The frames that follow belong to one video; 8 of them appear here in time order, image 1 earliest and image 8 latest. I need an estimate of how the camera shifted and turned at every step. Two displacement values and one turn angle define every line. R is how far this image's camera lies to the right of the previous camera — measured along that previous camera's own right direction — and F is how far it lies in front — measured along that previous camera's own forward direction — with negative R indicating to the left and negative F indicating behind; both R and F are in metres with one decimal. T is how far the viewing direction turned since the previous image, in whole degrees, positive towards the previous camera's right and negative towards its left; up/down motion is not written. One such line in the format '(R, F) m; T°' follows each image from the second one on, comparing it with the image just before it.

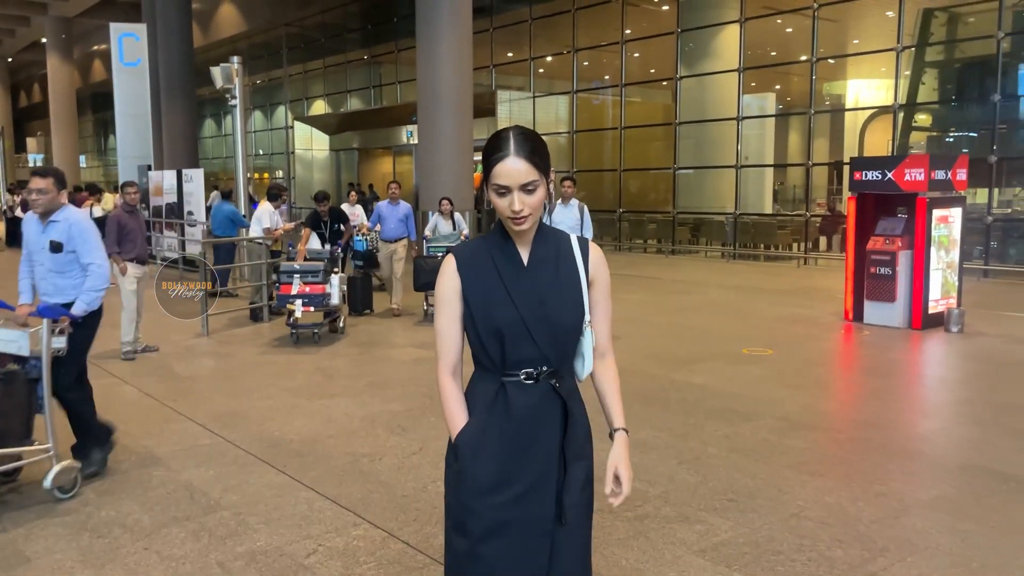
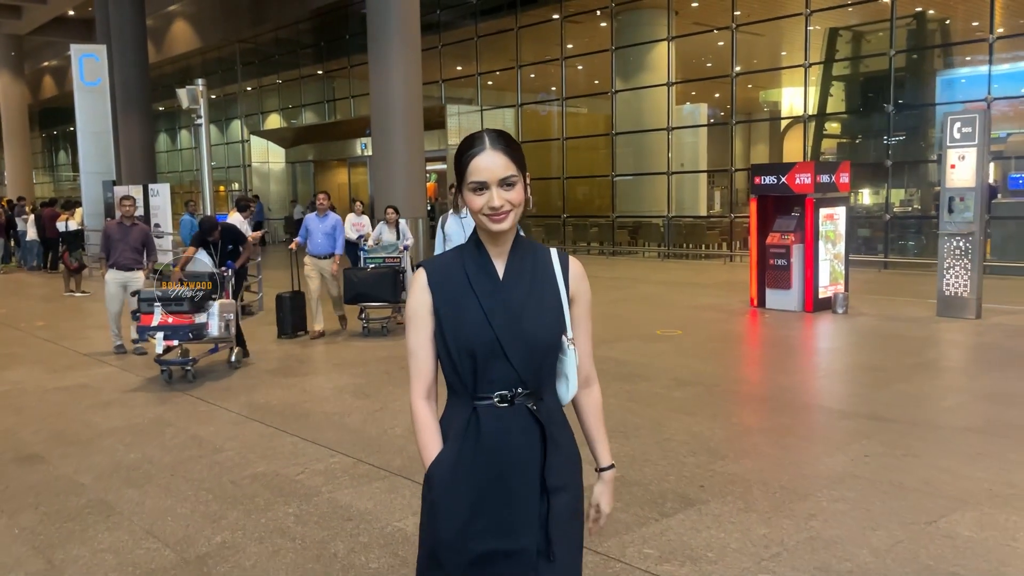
(+0.1, -1.3) m; +3°
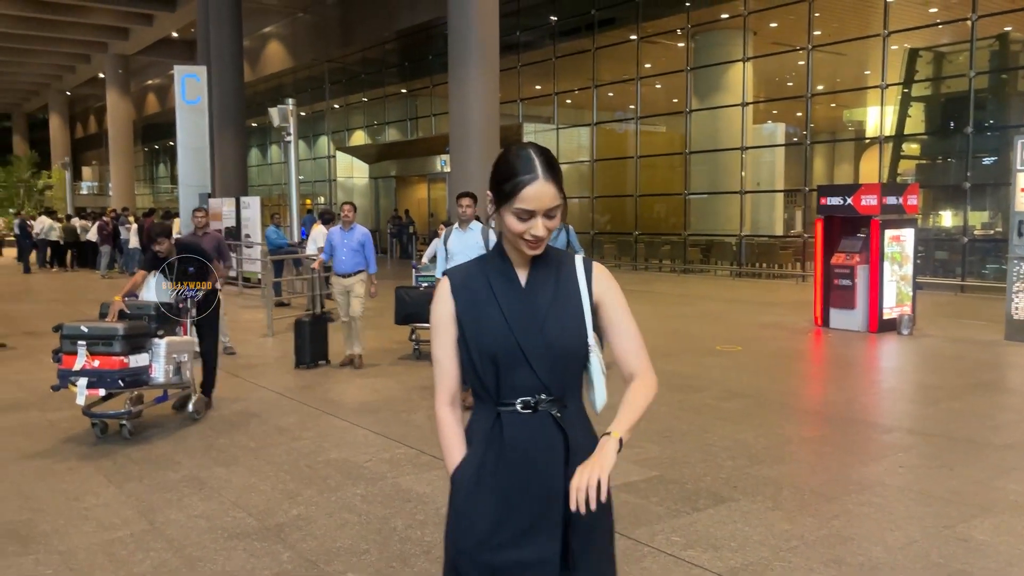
(+0.2, -0.4) m; -5°
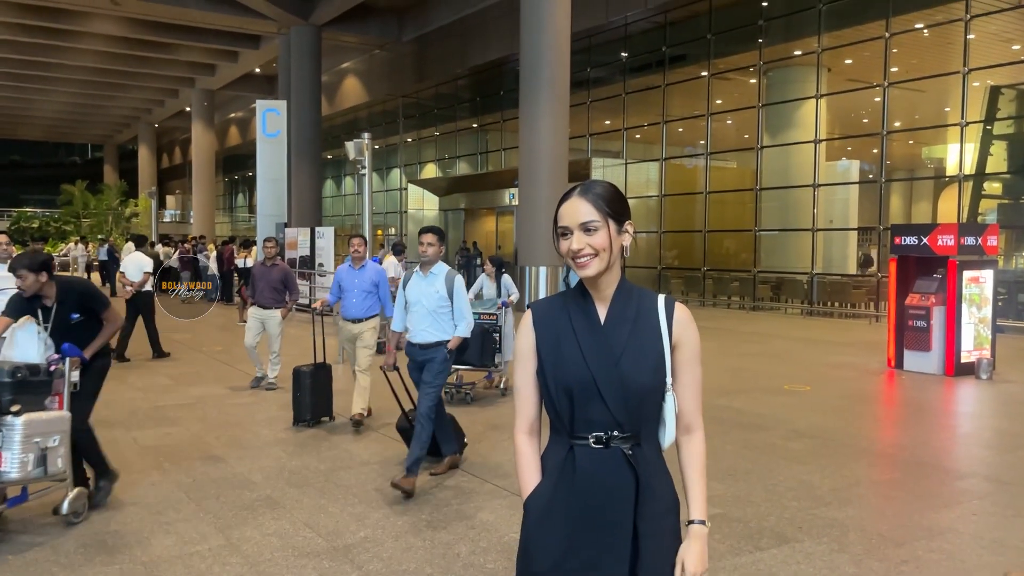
(0.0, -0.1) m; -4°
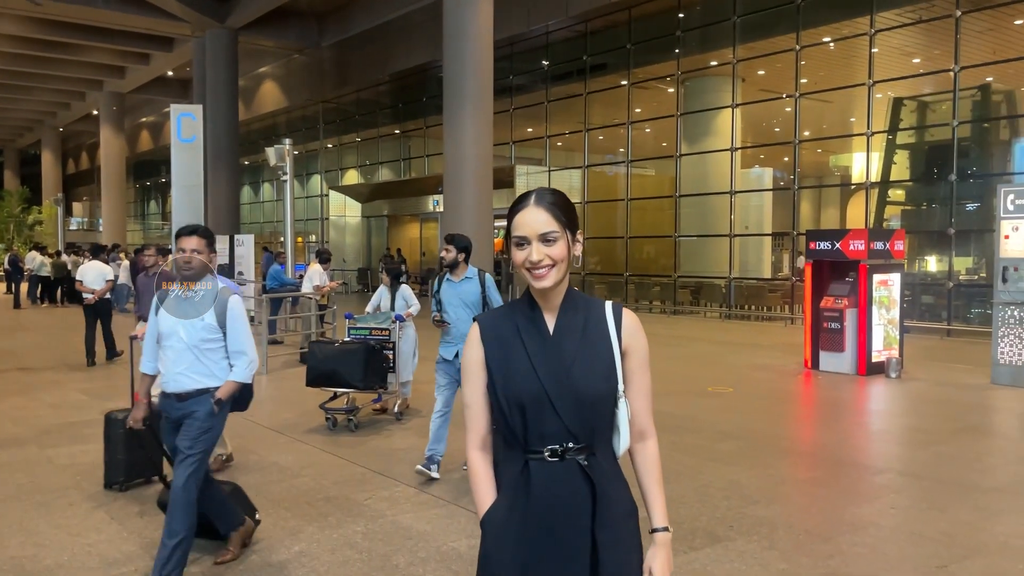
(-0.1, 0.0) m; +5°
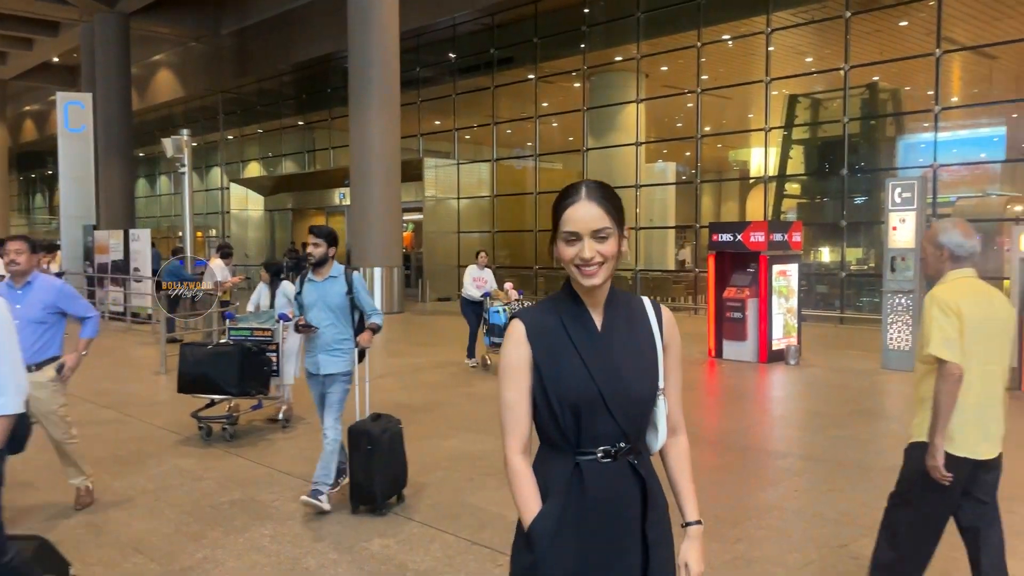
(0.0, +0.1) m; +6°
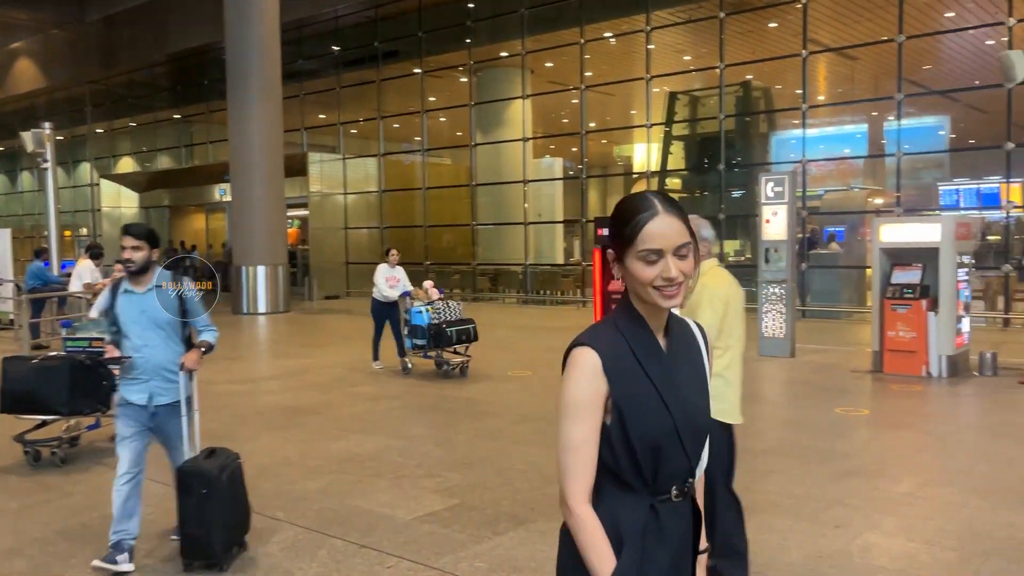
(0.0, 0.0) m; +7°
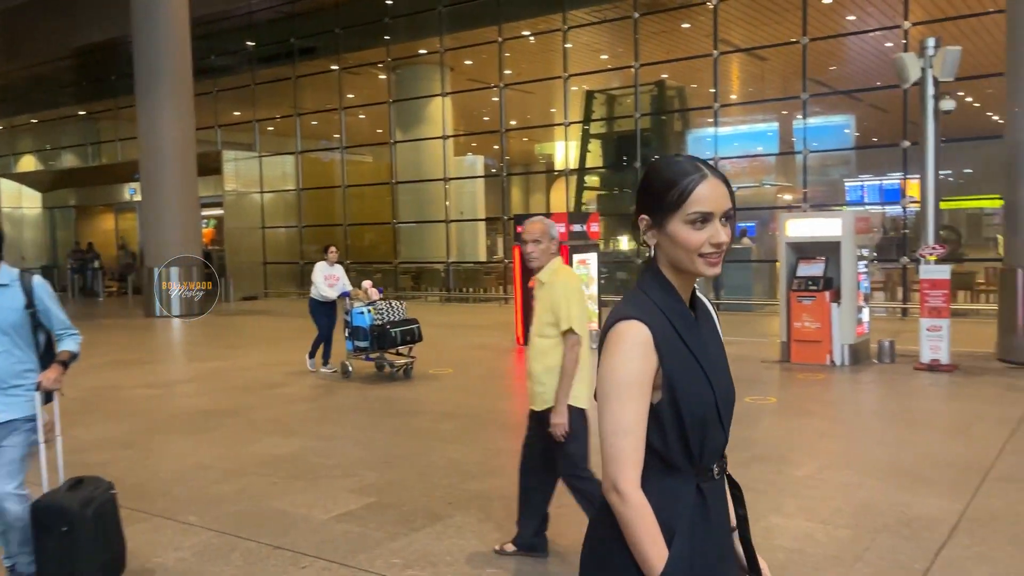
(+0.1, -0.1) m; +5°
